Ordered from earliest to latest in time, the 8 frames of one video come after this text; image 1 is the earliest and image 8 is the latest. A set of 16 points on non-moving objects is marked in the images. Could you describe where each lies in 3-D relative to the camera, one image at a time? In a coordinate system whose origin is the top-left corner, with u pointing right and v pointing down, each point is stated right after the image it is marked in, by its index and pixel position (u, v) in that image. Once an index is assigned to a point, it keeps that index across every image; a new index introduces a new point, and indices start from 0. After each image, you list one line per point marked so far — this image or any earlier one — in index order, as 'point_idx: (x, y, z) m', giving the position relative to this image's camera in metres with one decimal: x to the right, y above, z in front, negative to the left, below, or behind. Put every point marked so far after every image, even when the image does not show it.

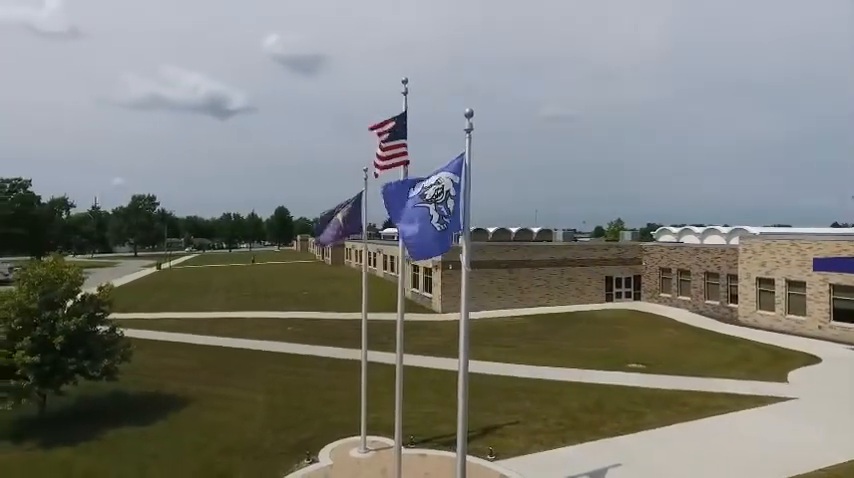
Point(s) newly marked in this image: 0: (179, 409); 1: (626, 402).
0: (-7.6, -5.2, +16.1) m
1: (+5.8, -4.8, +15.6) m
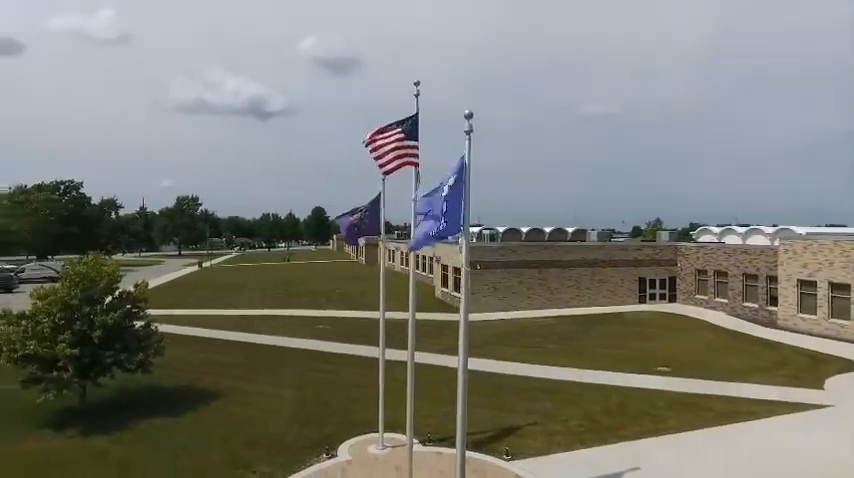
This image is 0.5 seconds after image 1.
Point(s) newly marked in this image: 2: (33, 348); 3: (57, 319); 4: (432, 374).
0: (-7.0, -5.2, +16.7) m
1: (+6.4, -4.8, +15.3) m
2: (-10.9, -3.0, +14.5) m
3: (-10.5, -2.3, +15.0) m
4: (+0.1, -4.9, +18.8) m
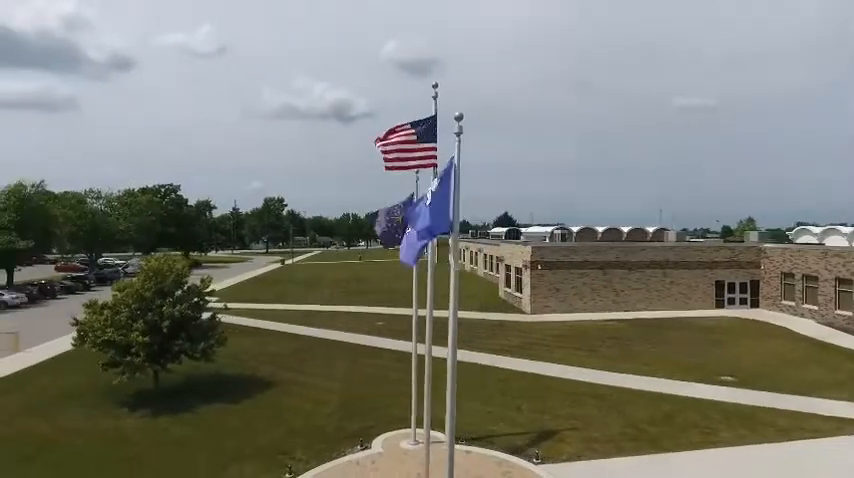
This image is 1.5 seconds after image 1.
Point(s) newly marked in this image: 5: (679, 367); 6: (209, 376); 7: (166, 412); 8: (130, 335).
0: (-5.6, -5.2, +17.8) m
1: (+7.4, -4.9, +14.4) m
2: (-9.8, -2.9, +16.3) m
3: (-9.3, -2.3, +16.7) m
4: (+1.8, -4.9, +18.8) m
5: (+9.3, -4.7, +19.6) m
6: (-7.9, -5.0, +19.2) m
7: (-8.0, -5.3, +16.2) m
8: (-9.2, -3.0, +16.4) m
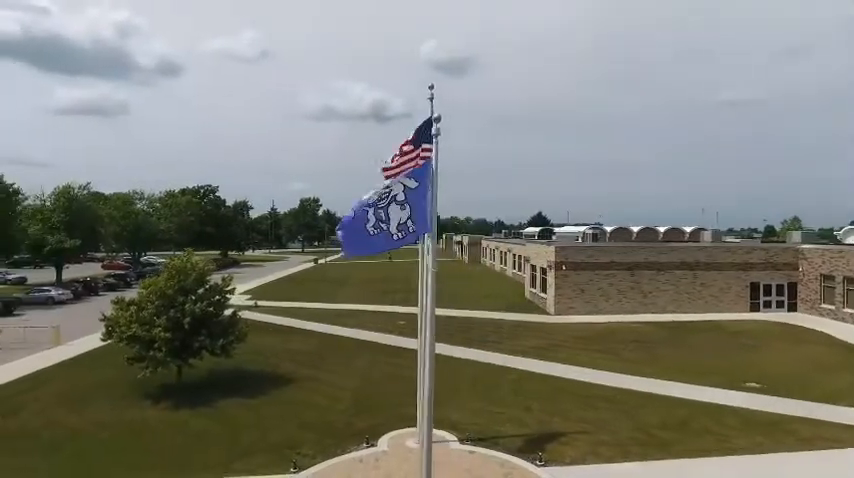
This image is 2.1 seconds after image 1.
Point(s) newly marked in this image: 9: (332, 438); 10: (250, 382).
0: (-5.1, -5.2, +18.3) m
1: (+7.6, -4.9, +13.9) m
2: (-9.4, -2.9, +17.0) m
3: (-8.9, -2.2, +17.4) m
4: (+2.3, -4.9, +18.7) m
5: (+9.9, -4.8, +19.0) m
6: (-7.4, -5.0, +19.8) m
7: (-7.7, -5.3, +16.8) m
8: (-8.9, -3.0, +17.1) m
9: (-2.5, -5.3, +14.0) m
10: (-6.4, -5.1, +18.9) m
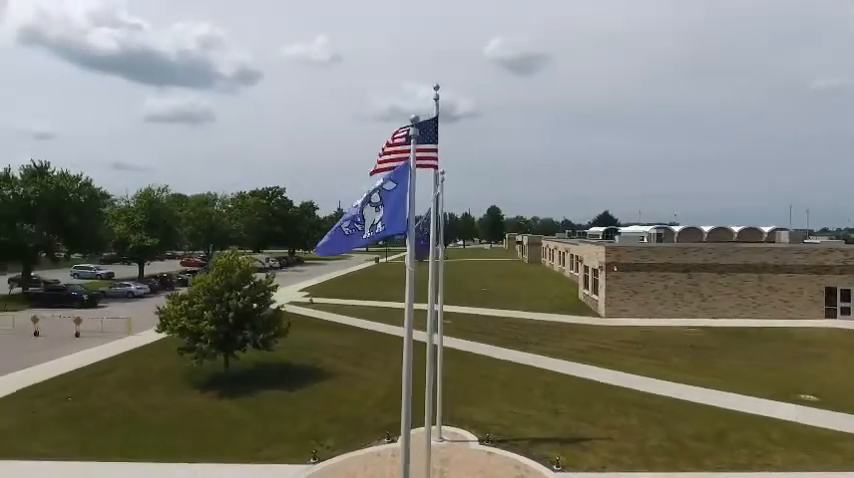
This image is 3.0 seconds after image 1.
0: (-3.9, -5.1, +19.0) m
1: (+8.1, -4.9, +13.0) m
2: (-8.4, -2.9, +18.2) m
3: (-7.9, -2.2, +18.6) m
4: (+3.4, -4.9, +18.4) m
5: (+11.0, -4.8, +17.8) m
6: (-6.0, -4.9, +20.8) m
7: (-6.7, -5.3, +17.9) m
8: (-7.8, -2.9, +18.2) m
9: (-1.9, -5.3, +14.4) m
10: (-5.1, -5.1, +19.8) m
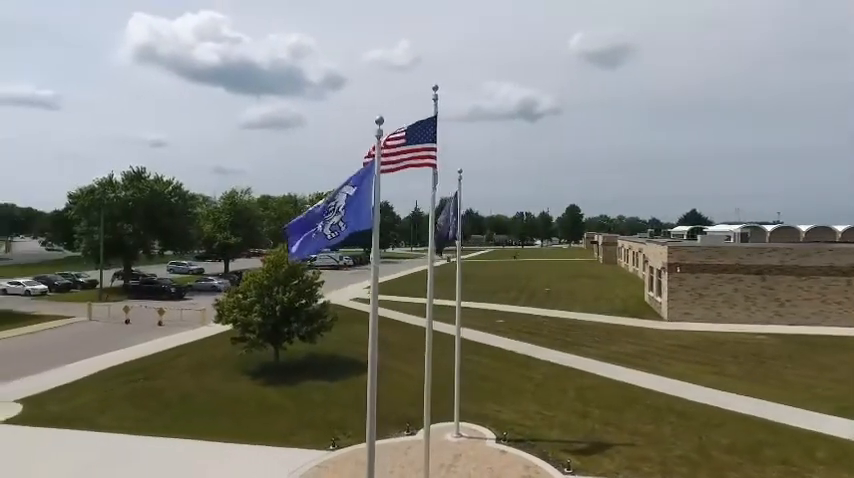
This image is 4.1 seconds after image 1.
0: (-2.6, -5.1, +19.7) m
1: (+8.4, -4.8, +11.9) m
2: (-7.1, -2.8, +19.7) m
3: (-6.5, -2.1, +19.9) m
4: (+4.6, -4.8, +18.0) m
5: (+12.0, -4.7, +16.2) m
6: (-4.3, -4.8, +21.8) m
7: (-5.5, -5.2, +19.0) m
8: (-6.5, -2.9, +19.6) m
9: (-1.3, -5.2, +14.9) m
10: (-3.6, -5.0, +20.6) m
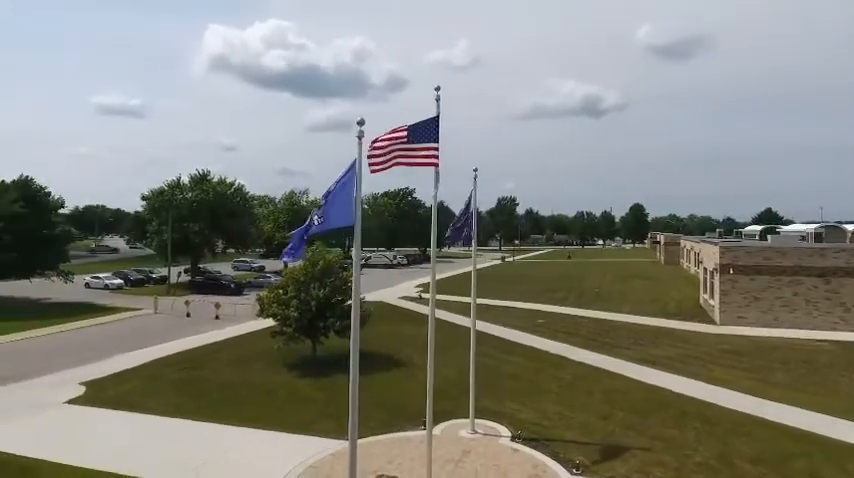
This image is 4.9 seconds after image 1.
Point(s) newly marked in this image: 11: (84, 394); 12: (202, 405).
0: (-1.5, -5.0, +20.2) m
1: (+8.5, -4.8, +11.2) m
2: (-5.9, -2.7, +20.7) m
3: (-5.3, -2.0, +20.8) m
4: (+5.5, -4.8, +17.7) m
5: (+12.6, -4.7, +15.0) m
6: (-2.9, -4.8, +22.5) m
7: (-4.4, -5.1, +19.8) m
8: (-5.4, -2.8, +20.5) m
9: (-0.8, -5.2, +15.2) m
10: (-2.4, -4.9, +21.2) m
11: (-11.7, -5.3, +17.9) m
12: (-7.3, -5.4, +17.2) m
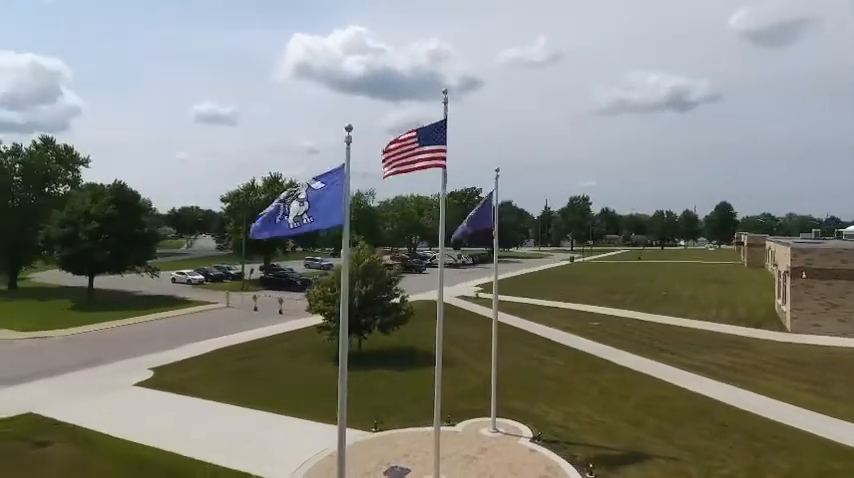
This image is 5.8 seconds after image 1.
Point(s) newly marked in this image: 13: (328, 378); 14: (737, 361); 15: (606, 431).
0: (0.0, -5.0, +20.5) m
1: (+8.7, -4.8, +10.2) m
2: (-4.3, -2.7, +21.7) m
3: (-3.7, -2.0, +21.8) m
4: (+6.5, -4.8, +17.1) m
5: (+13.2, -4.8, +13.4) m
6: (-1.1, -4.8, +23.0) m
7: (-2.9, -5.1, +20.7) m
8: (-3.8, -2.8, +21.4) m
9: (0.0, -5.1, +15.6) m
10: (-0.7, -4.9, +21.7) m
11: (-10.4, -5.2, +19.8) m
12: (-6.2, -5.4, +18.4) m
13: (-3.6, -5.2, +19.9) m
14: (+11.7, -4.6, +19.7) m
15: (+4.7, -5.0, +13.7) m
